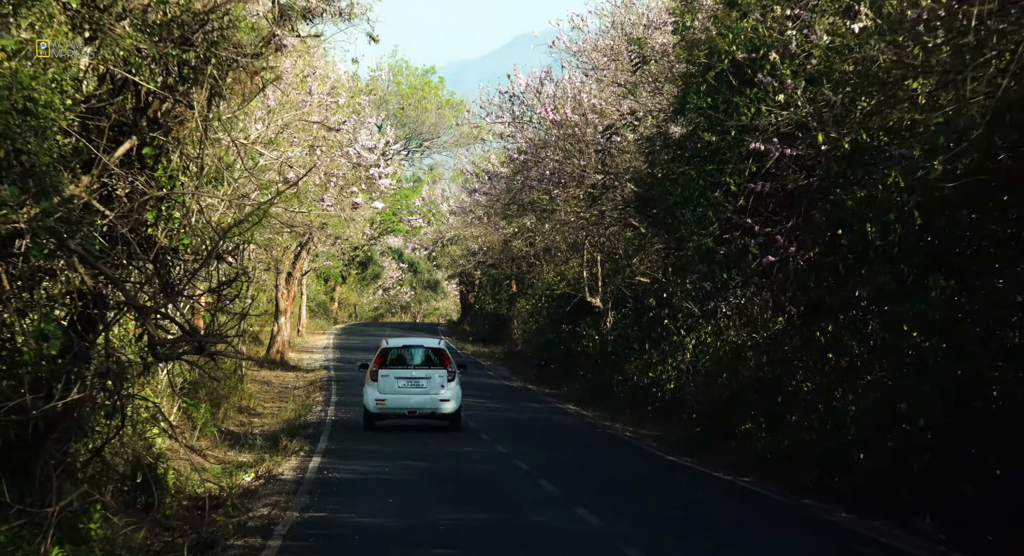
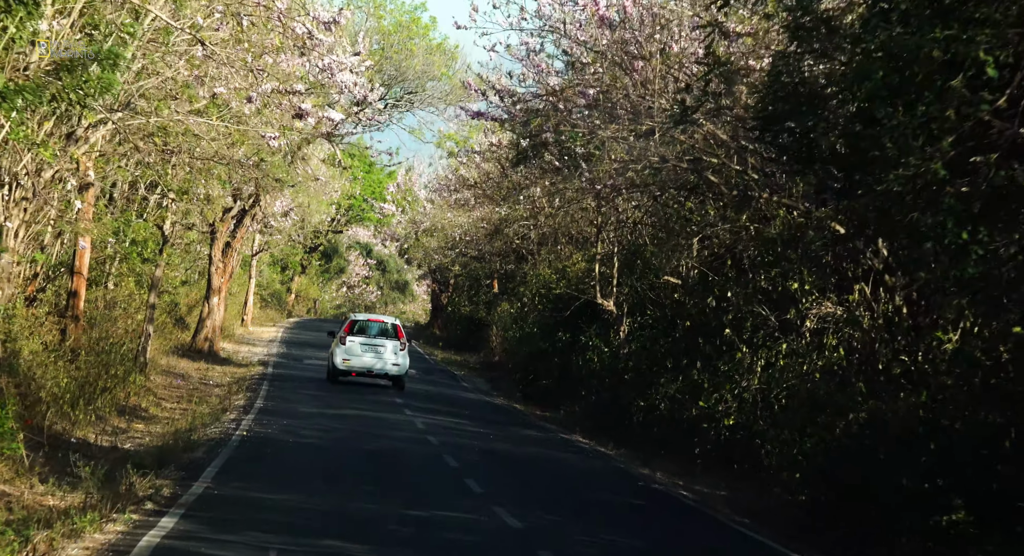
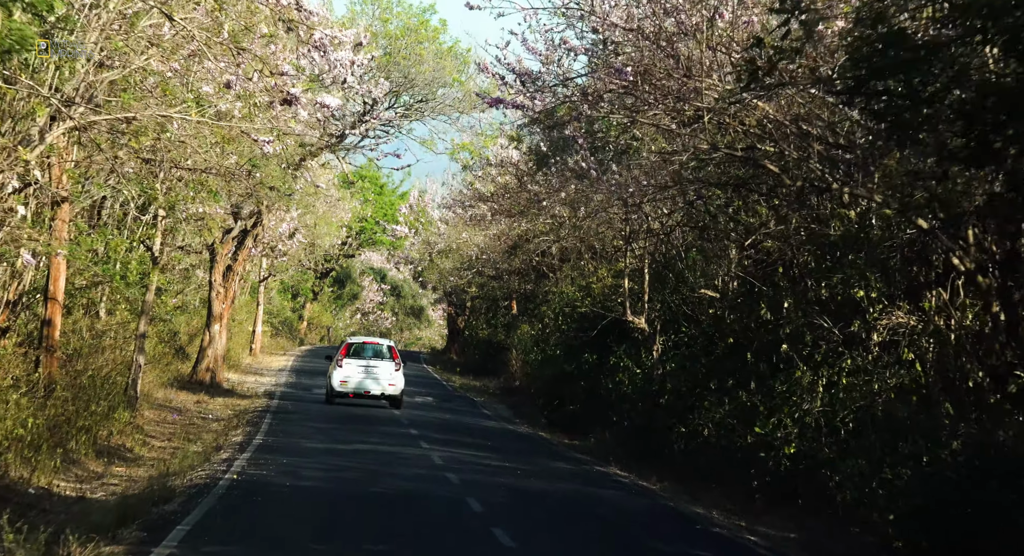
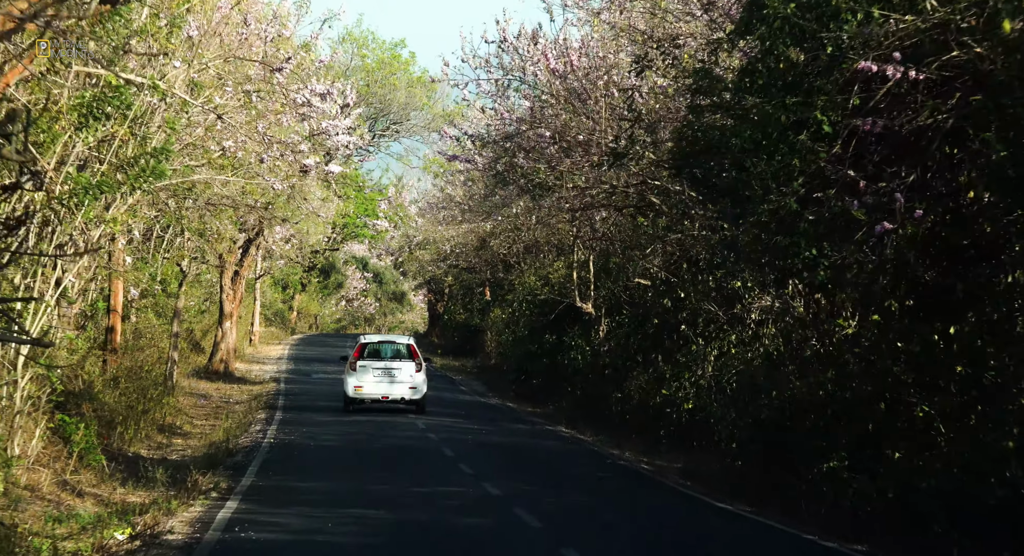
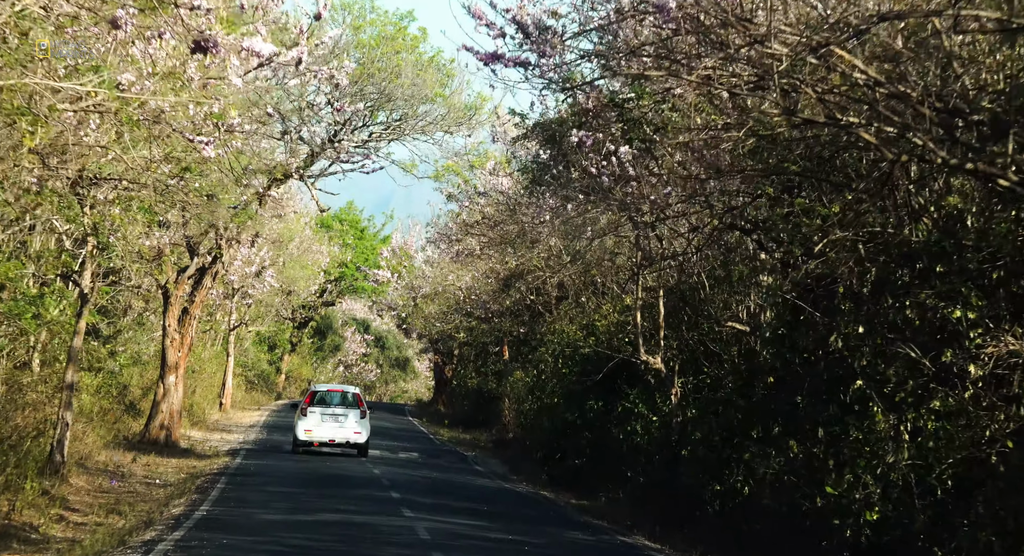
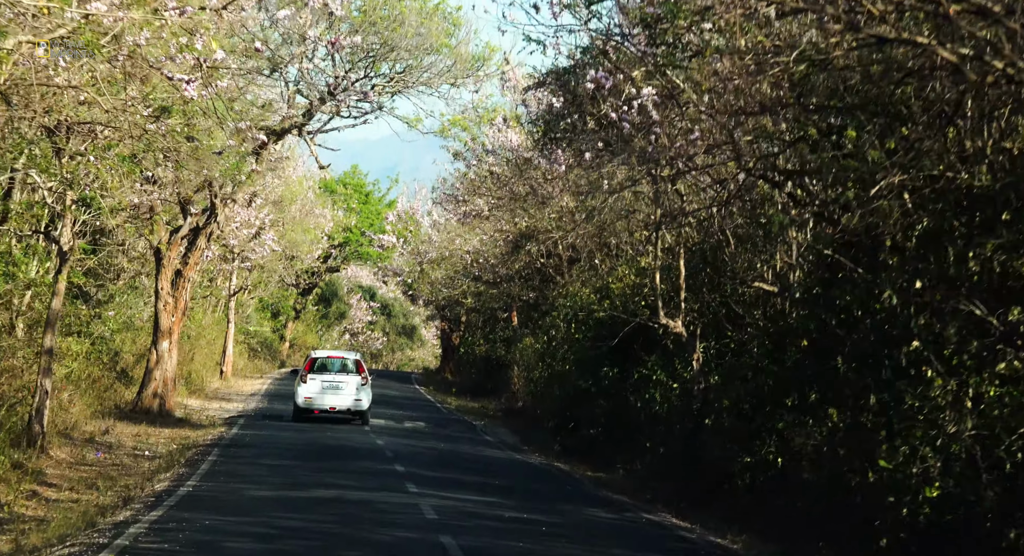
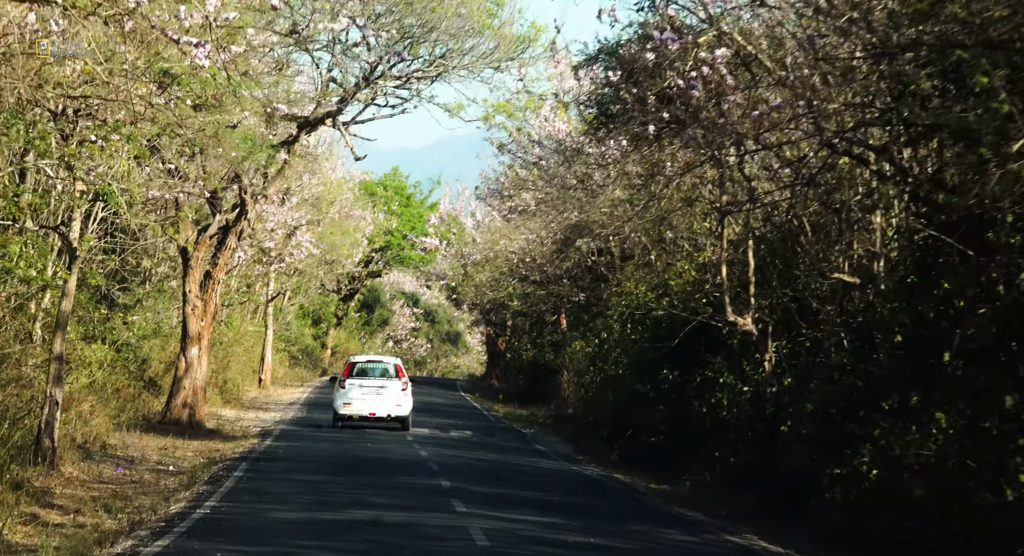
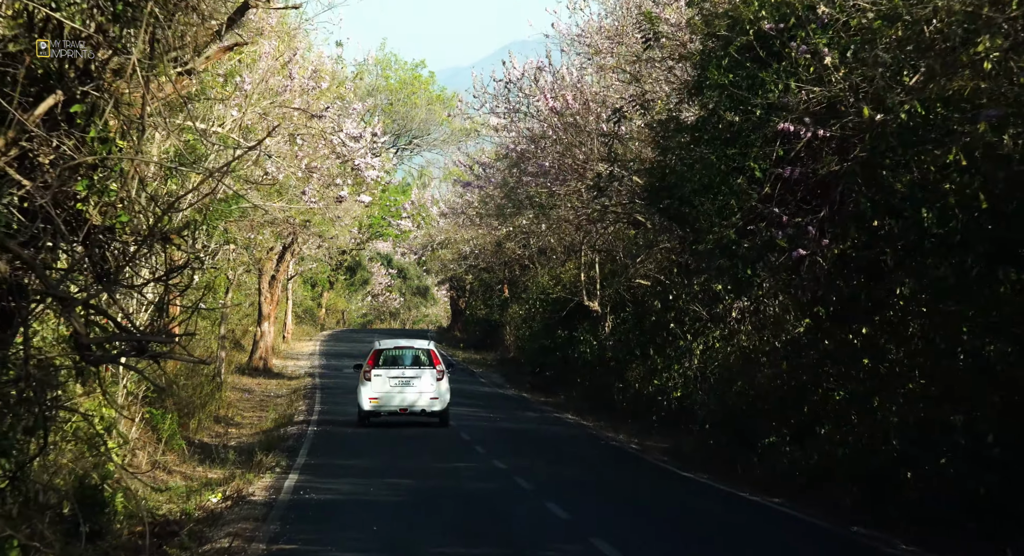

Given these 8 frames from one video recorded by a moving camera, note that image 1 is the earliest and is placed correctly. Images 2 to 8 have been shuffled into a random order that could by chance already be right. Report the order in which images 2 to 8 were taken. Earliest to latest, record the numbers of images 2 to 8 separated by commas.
8, 4, 2, 3, 5, 6, 7
